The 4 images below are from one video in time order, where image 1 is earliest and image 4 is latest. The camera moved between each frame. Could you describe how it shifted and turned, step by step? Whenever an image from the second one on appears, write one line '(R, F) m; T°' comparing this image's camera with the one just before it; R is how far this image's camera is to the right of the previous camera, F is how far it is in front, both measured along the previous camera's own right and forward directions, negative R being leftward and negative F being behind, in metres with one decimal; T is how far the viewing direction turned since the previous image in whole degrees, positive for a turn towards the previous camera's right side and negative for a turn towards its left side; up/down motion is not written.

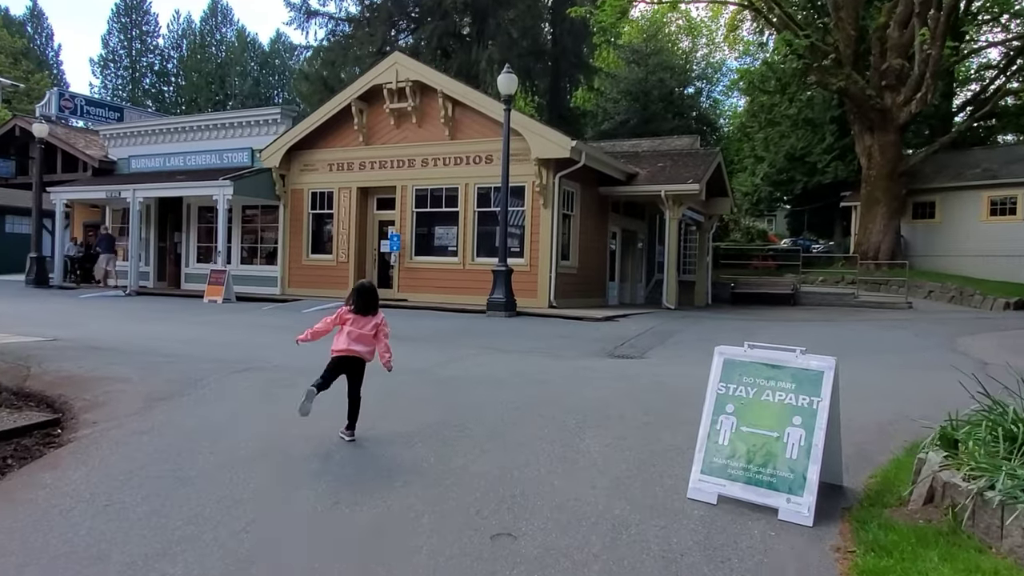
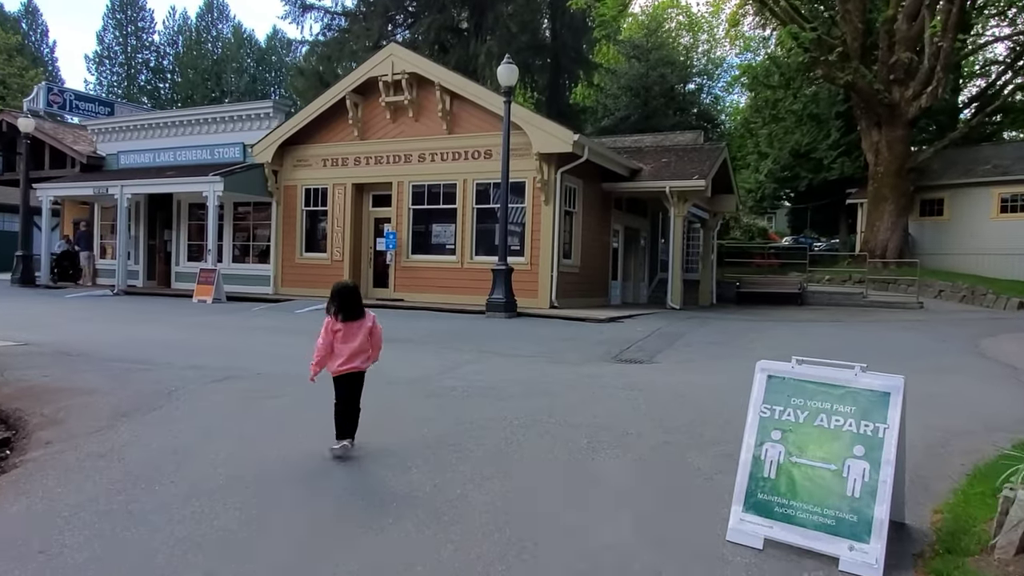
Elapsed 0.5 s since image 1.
(0.0, +0.6) m; 0°
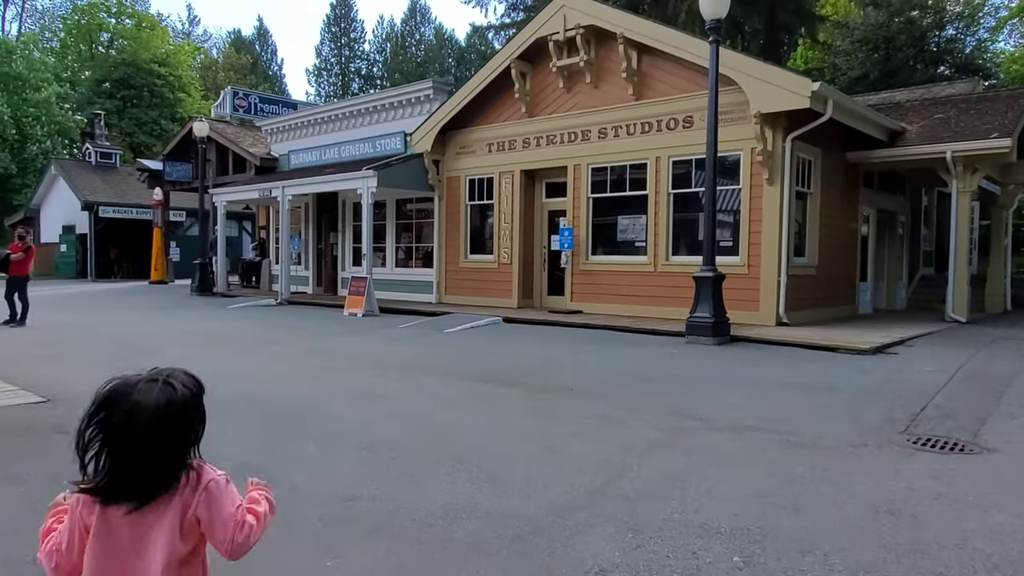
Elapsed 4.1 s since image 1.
(-0.1, +3.5) m; -16°
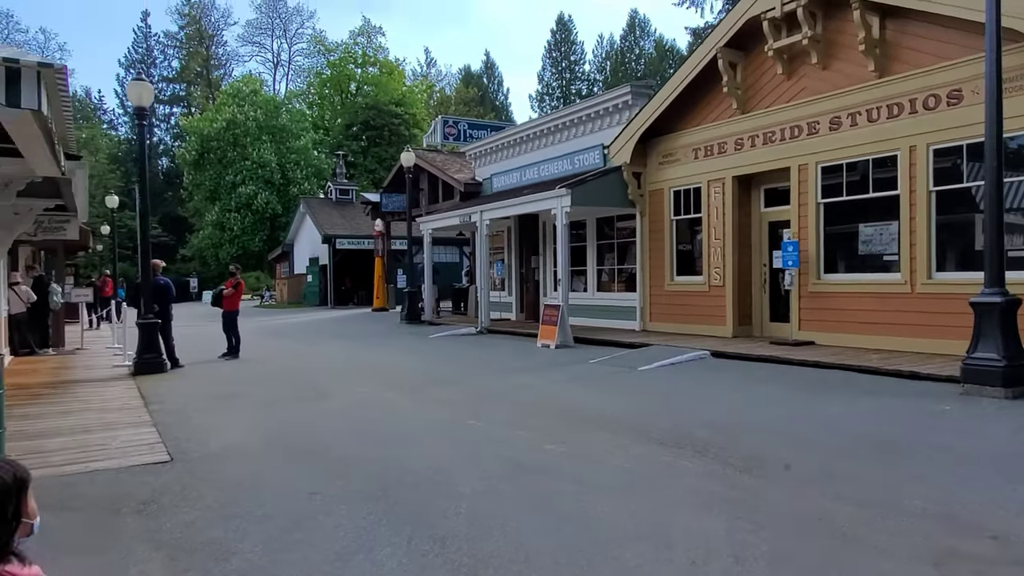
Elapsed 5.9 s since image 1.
(+0.4, +1.6) m; -18°
